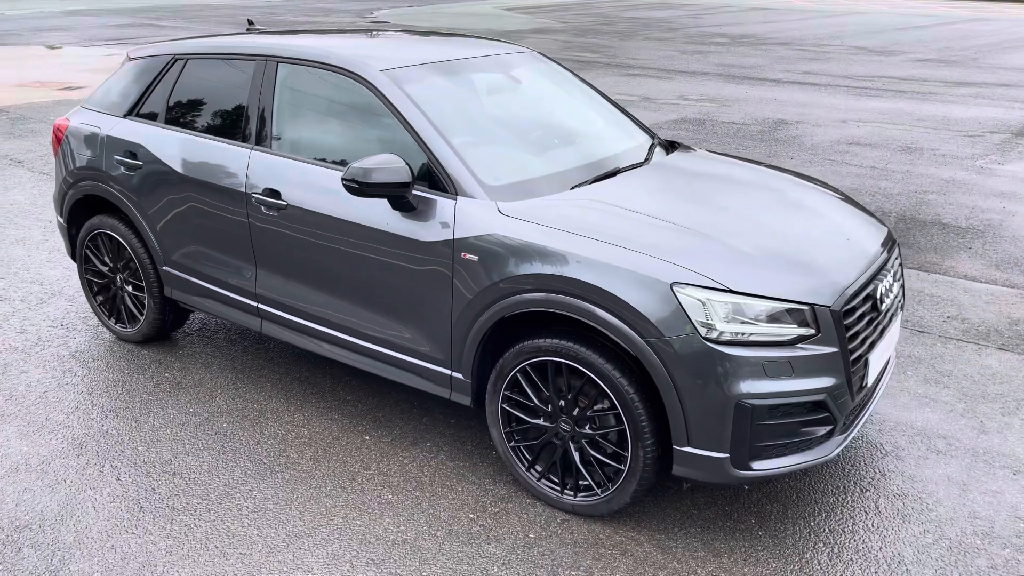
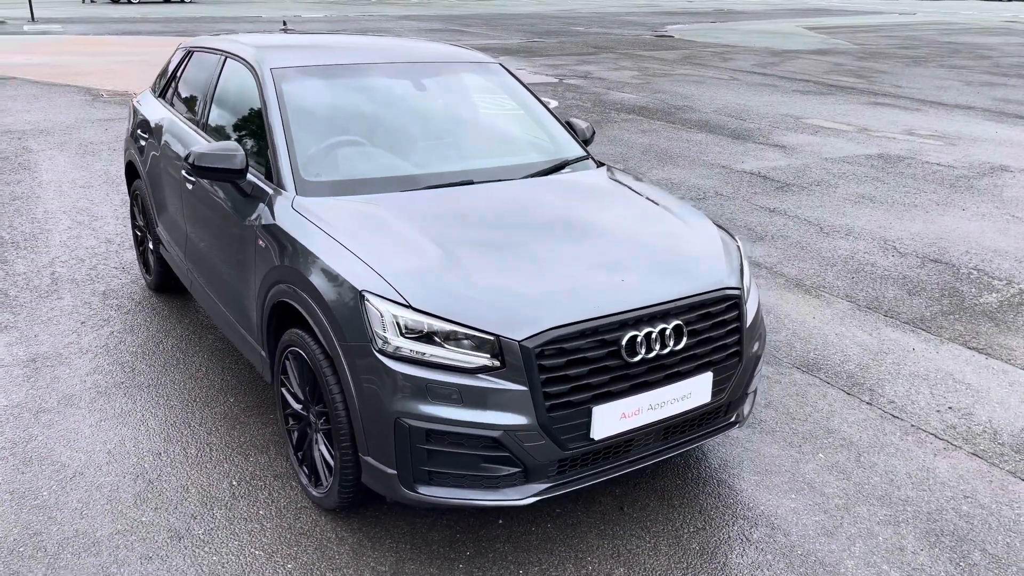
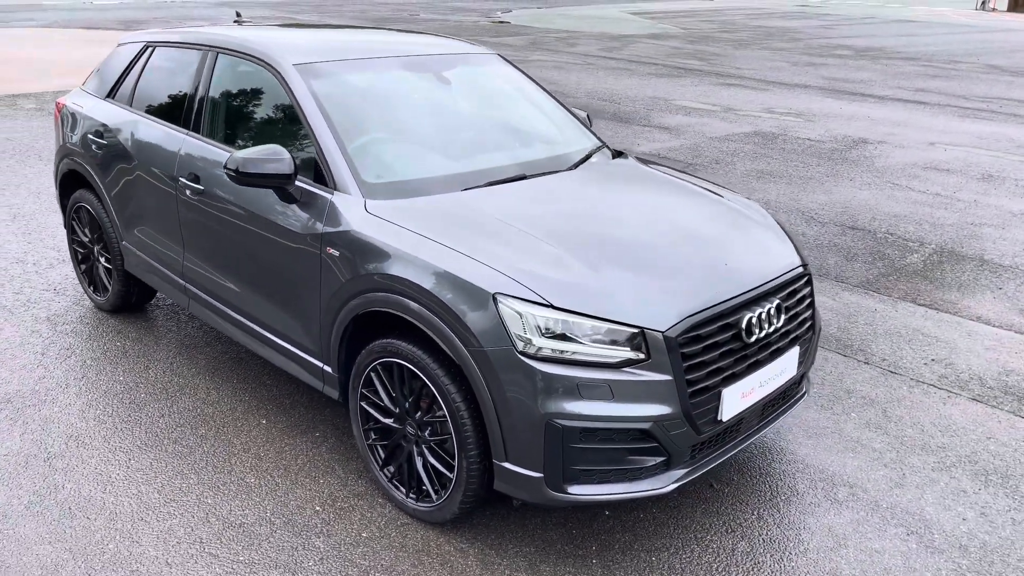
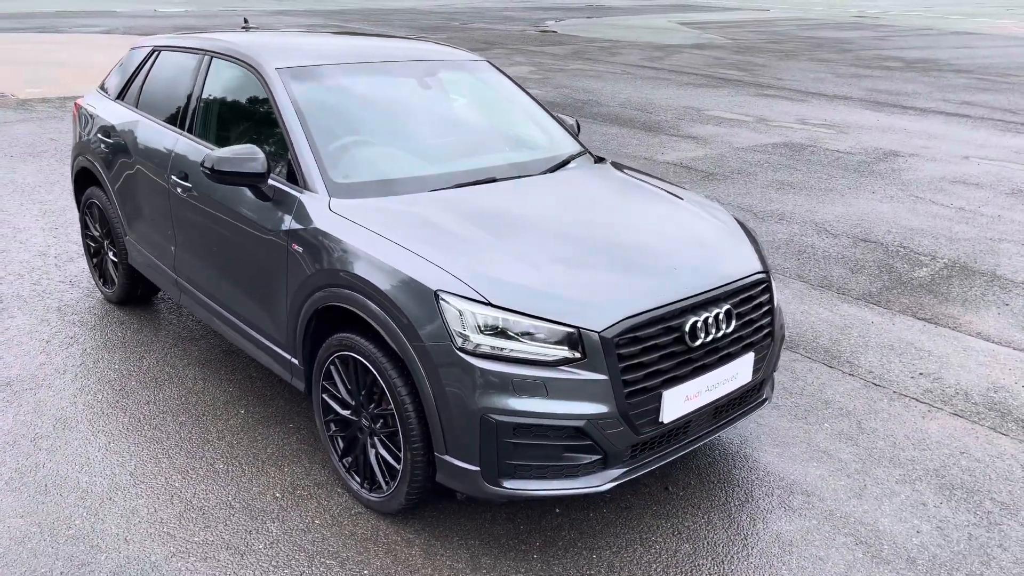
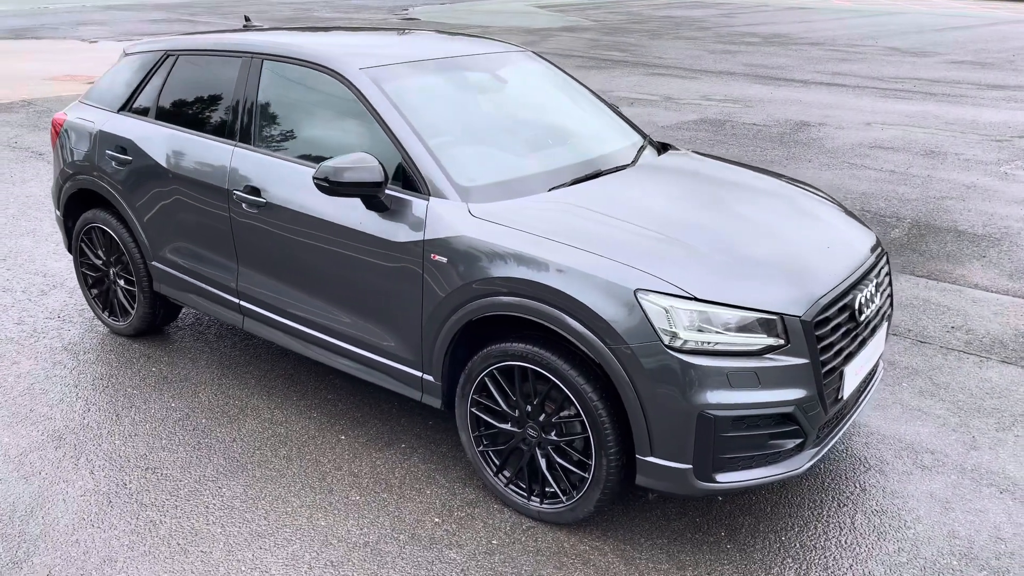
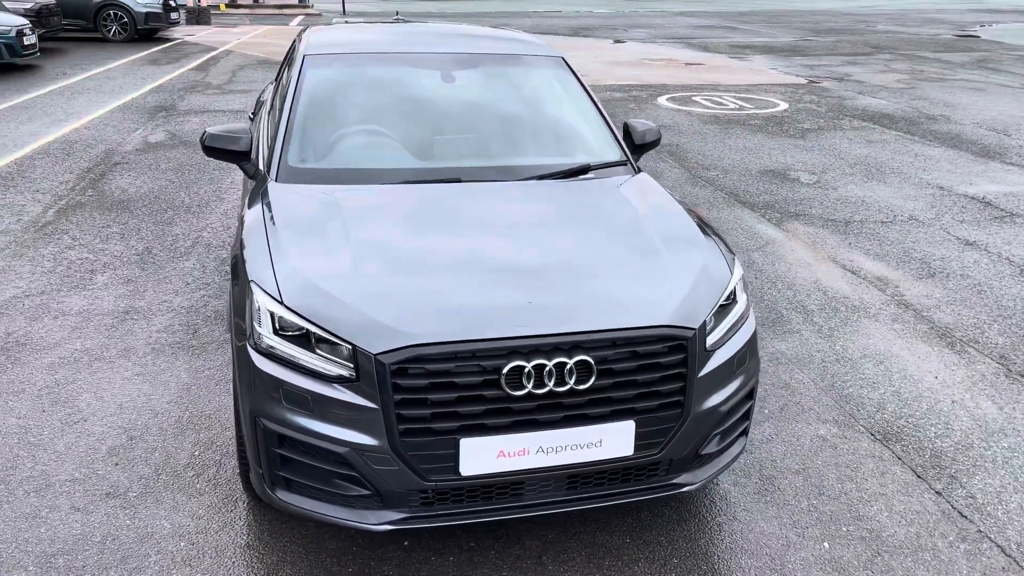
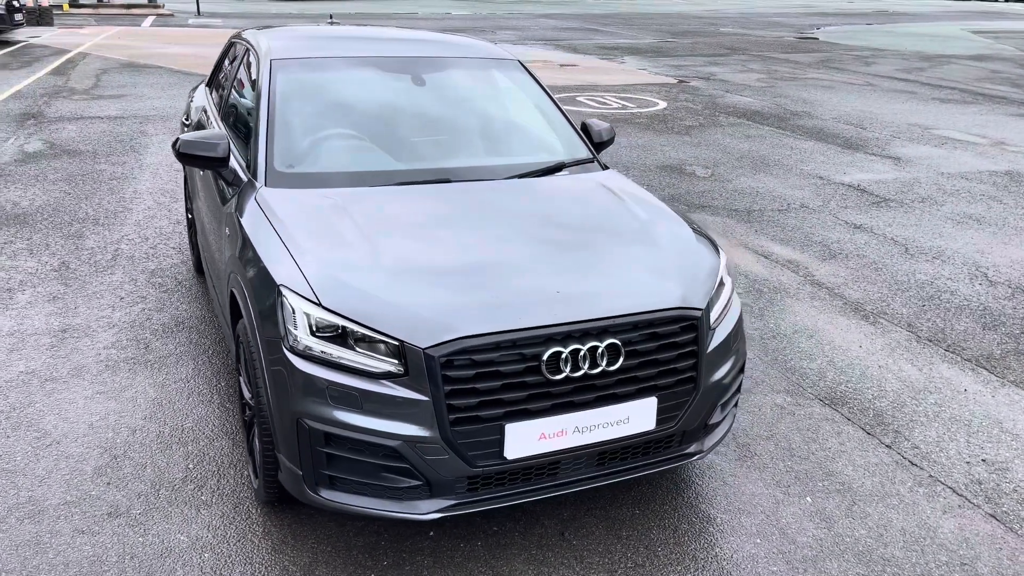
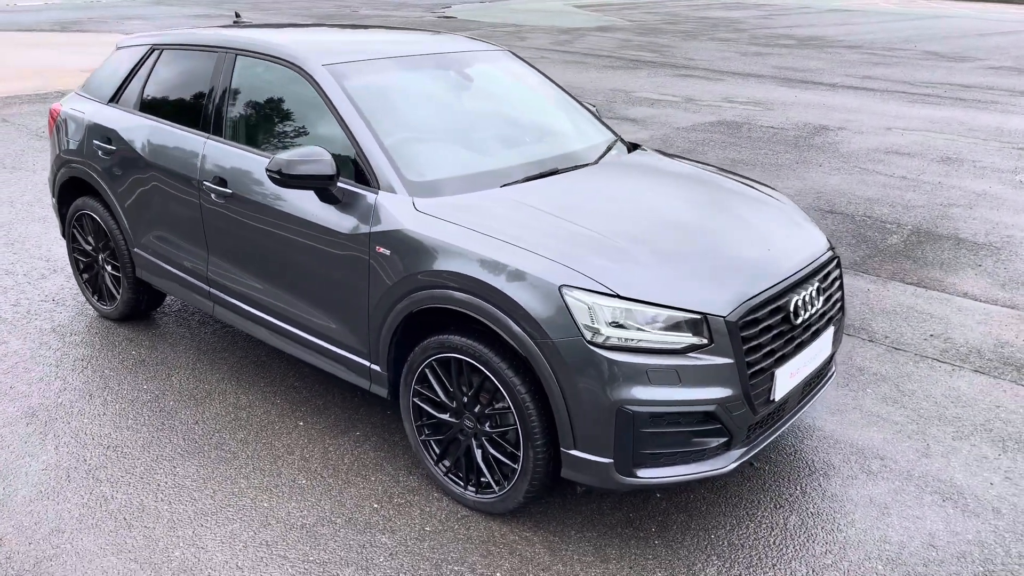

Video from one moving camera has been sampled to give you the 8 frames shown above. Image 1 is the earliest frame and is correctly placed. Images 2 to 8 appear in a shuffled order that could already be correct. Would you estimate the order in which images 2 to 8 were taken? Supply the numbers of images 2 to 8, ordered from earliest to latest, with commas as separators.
5, 8, 3, 4, 2, 7, 6
